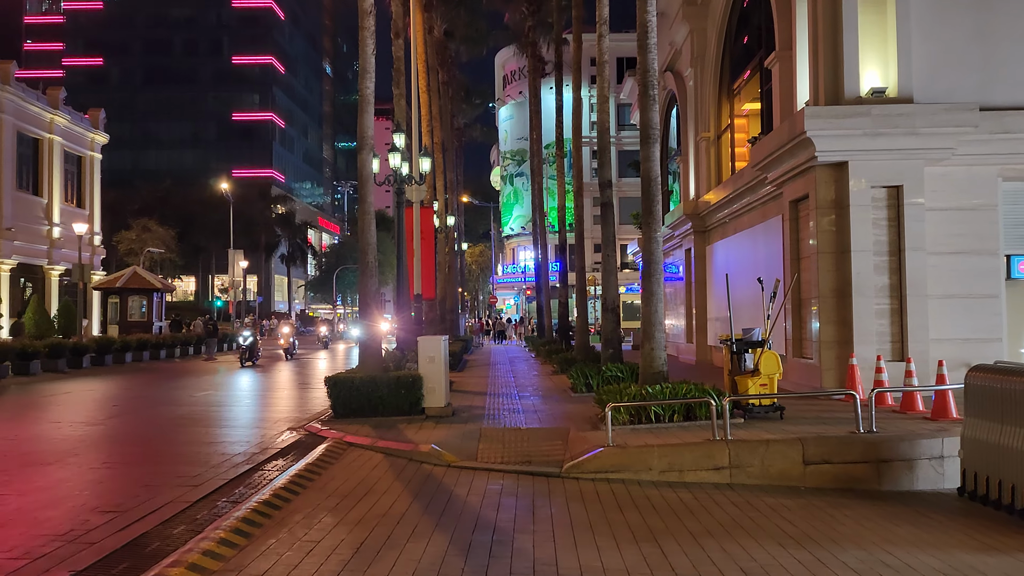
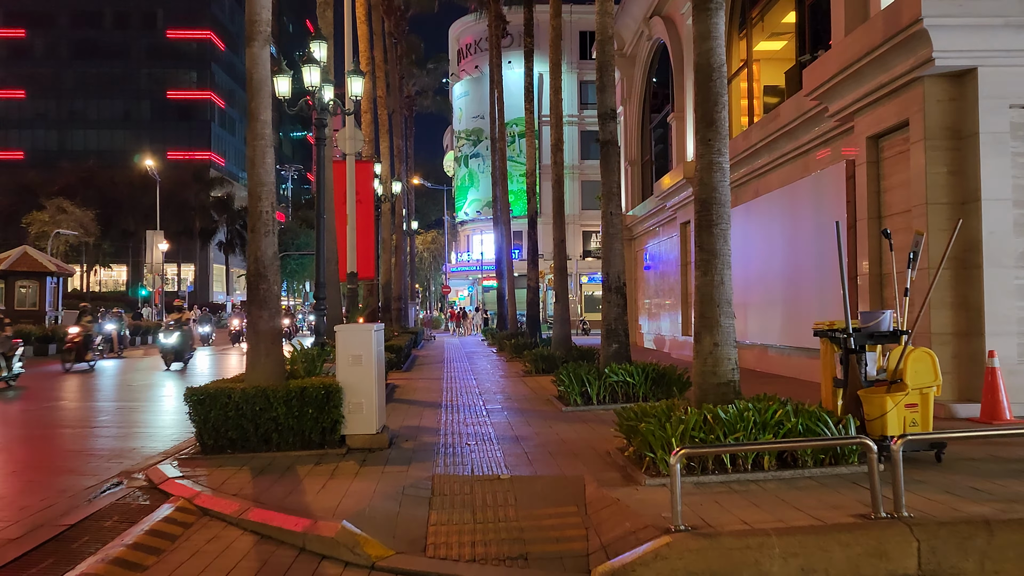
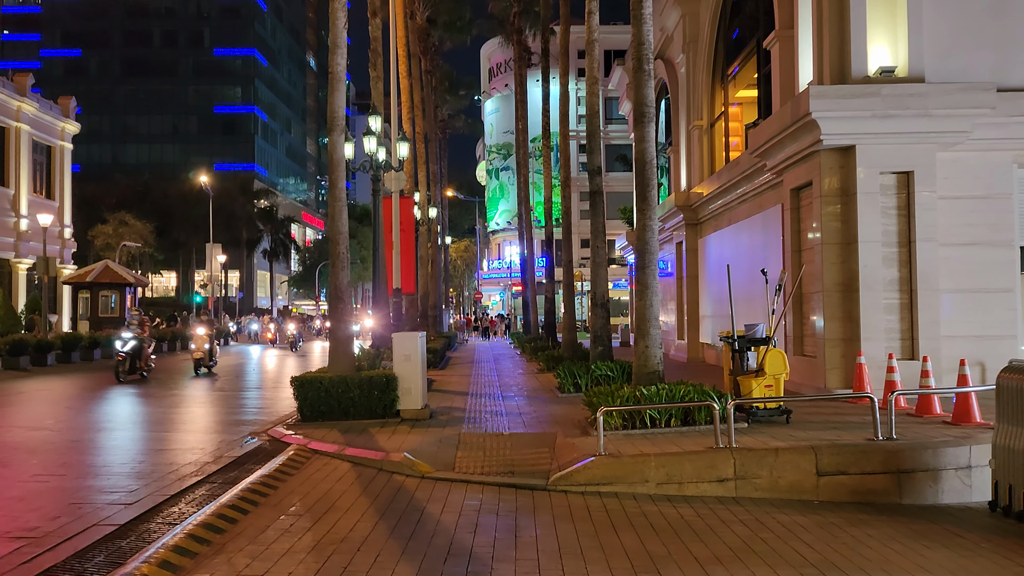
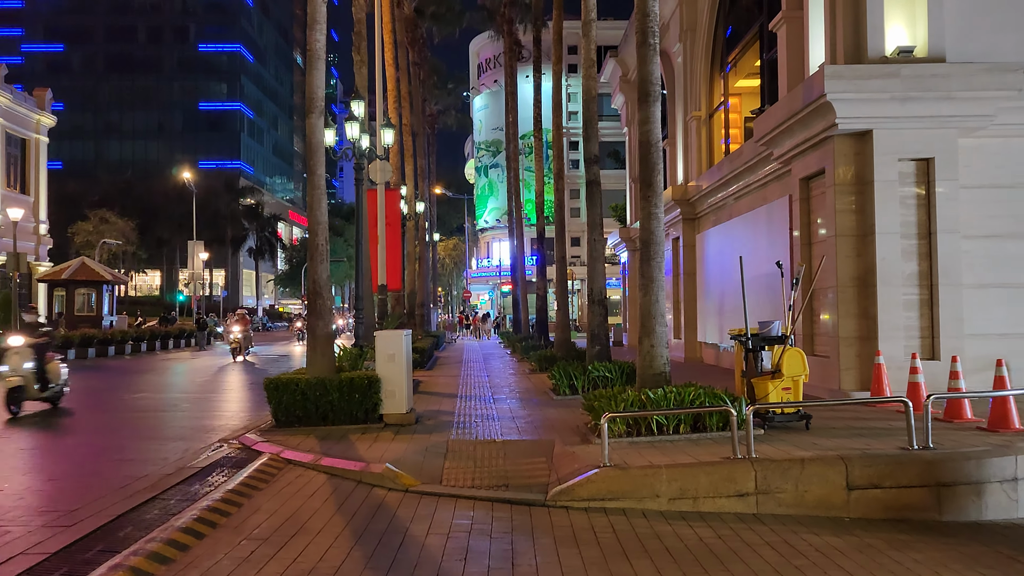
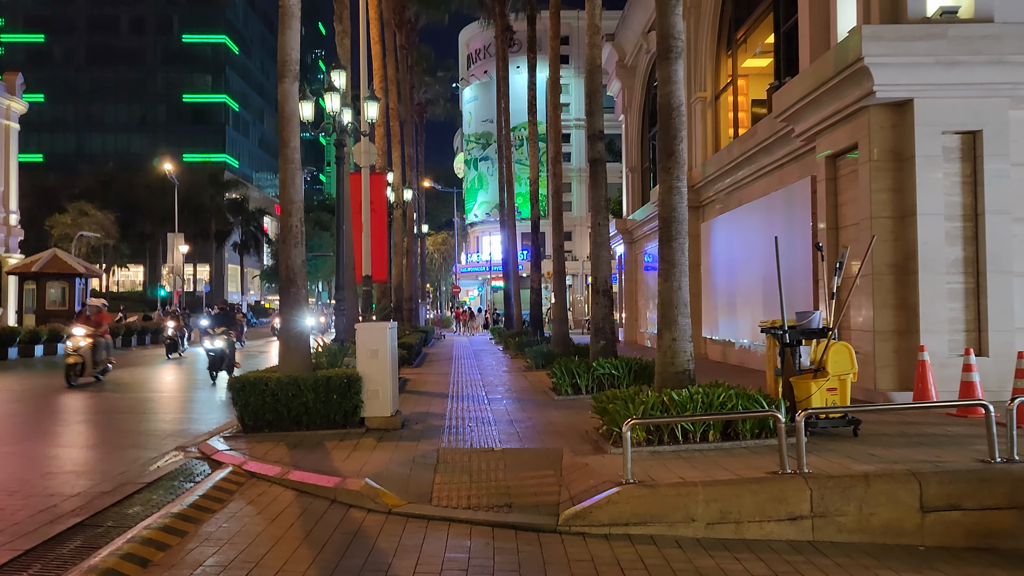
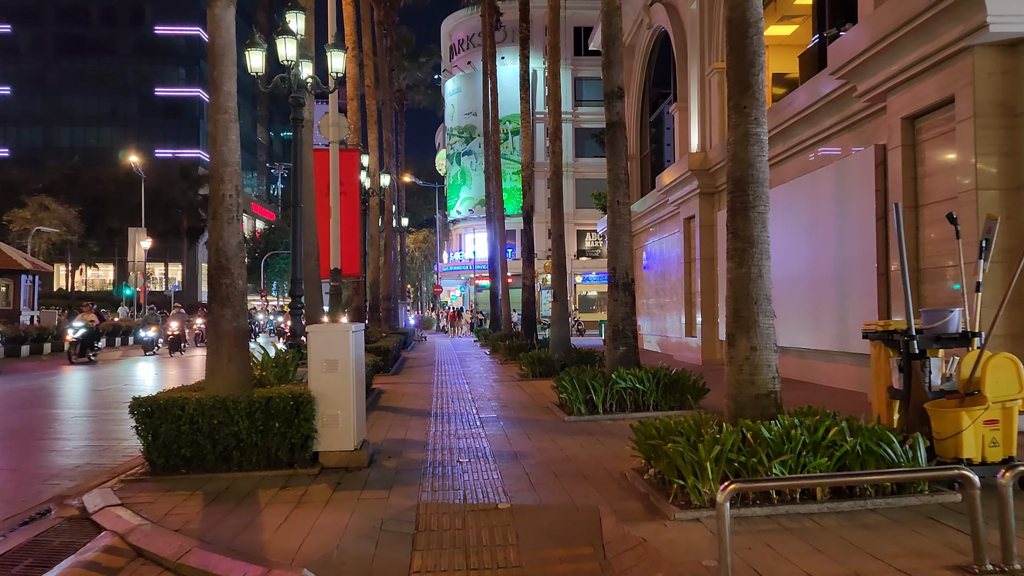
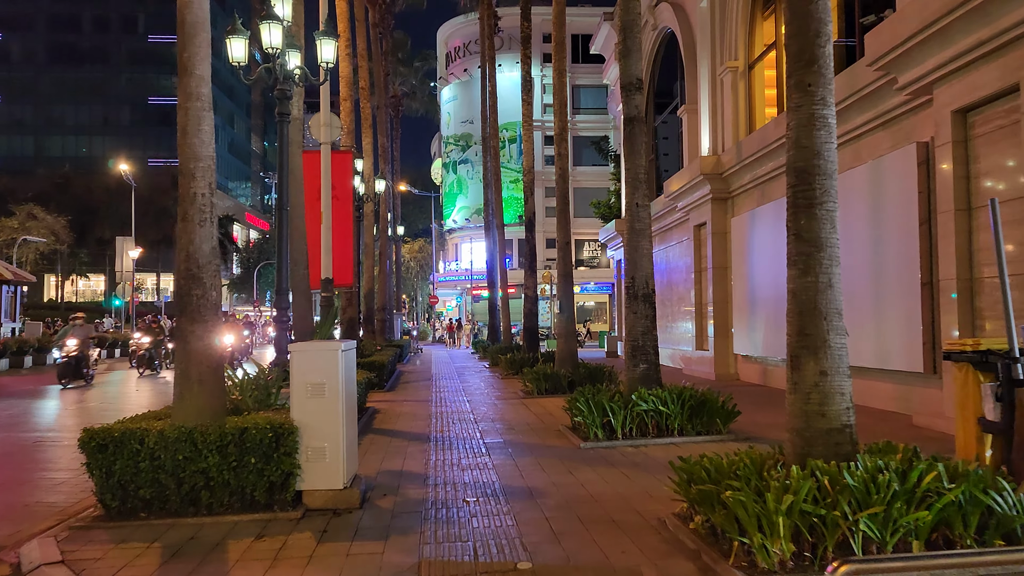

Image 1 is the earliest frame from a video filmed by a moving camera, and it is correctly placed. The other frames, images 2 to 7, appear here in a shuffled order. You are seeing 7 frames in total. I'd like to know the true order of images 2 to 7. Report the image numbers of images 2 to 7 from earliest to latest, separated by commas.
3, 4, 5, 2, 6, 7
